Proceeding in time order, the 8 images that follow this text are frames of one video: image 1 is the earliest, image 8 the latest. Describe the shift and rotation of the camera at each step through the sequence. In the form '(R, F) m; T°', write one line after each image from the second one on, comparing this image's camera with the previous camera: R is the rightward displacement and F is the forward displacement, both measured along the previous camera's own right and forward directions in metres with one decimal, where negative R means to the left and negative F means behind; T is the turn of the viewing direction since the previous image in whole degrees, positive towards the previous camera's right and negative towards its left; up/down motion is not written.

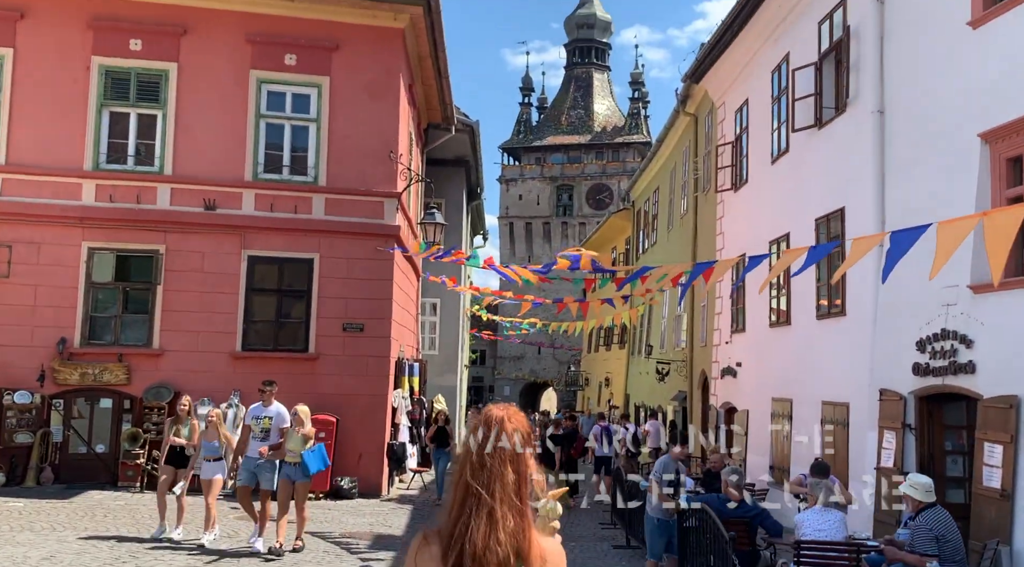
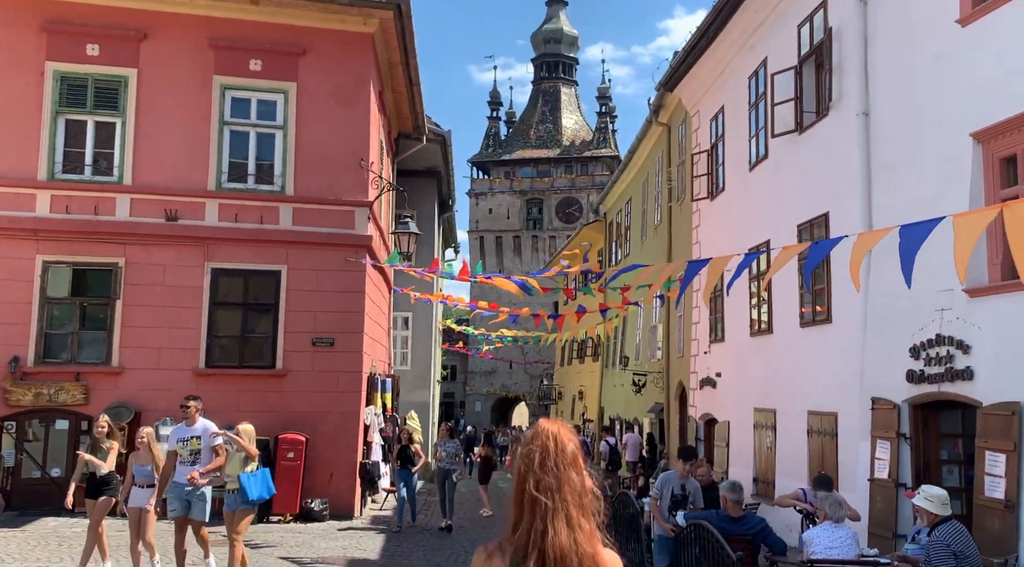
(-0.1, +0.4) m; +2°
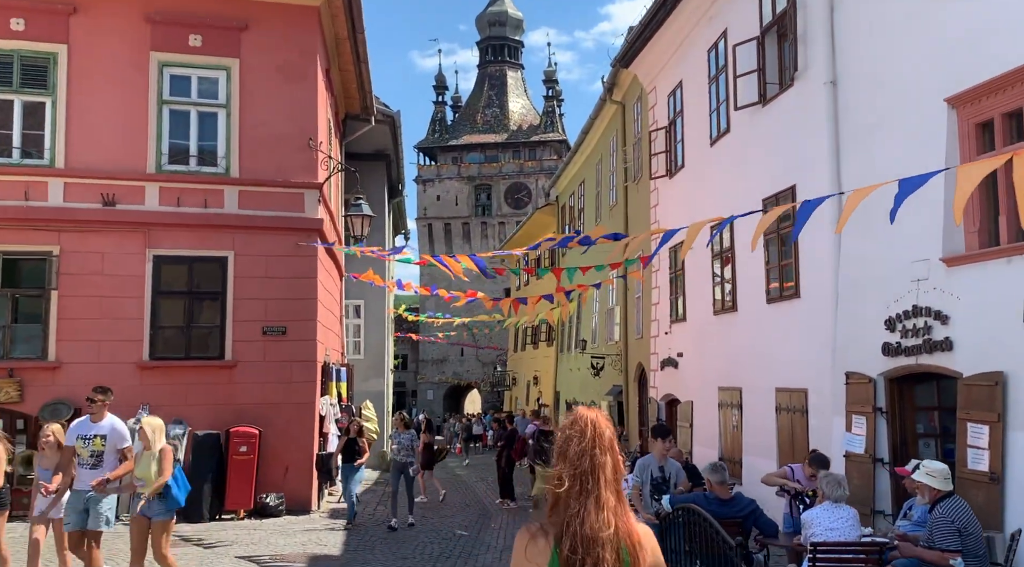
(-0.1, +0.4) m; +3°
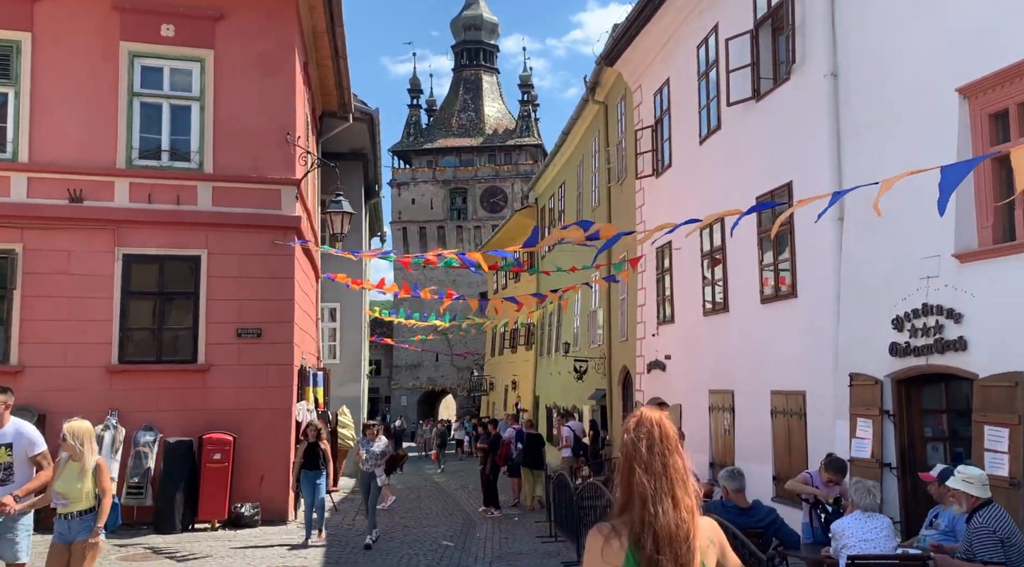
(-0.2, +0.4) m; +2°
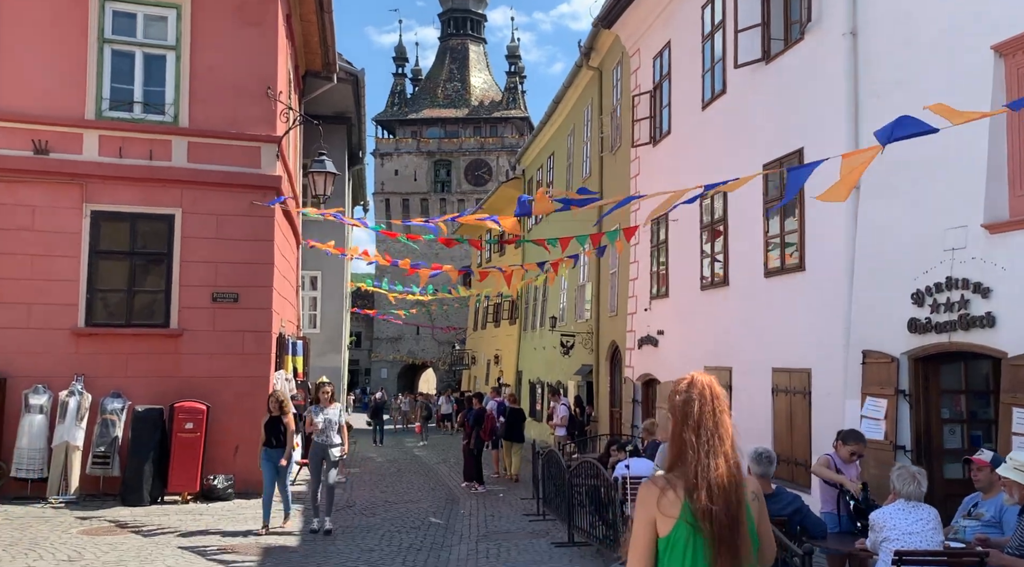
(-0.1, +0.5) m; +1°
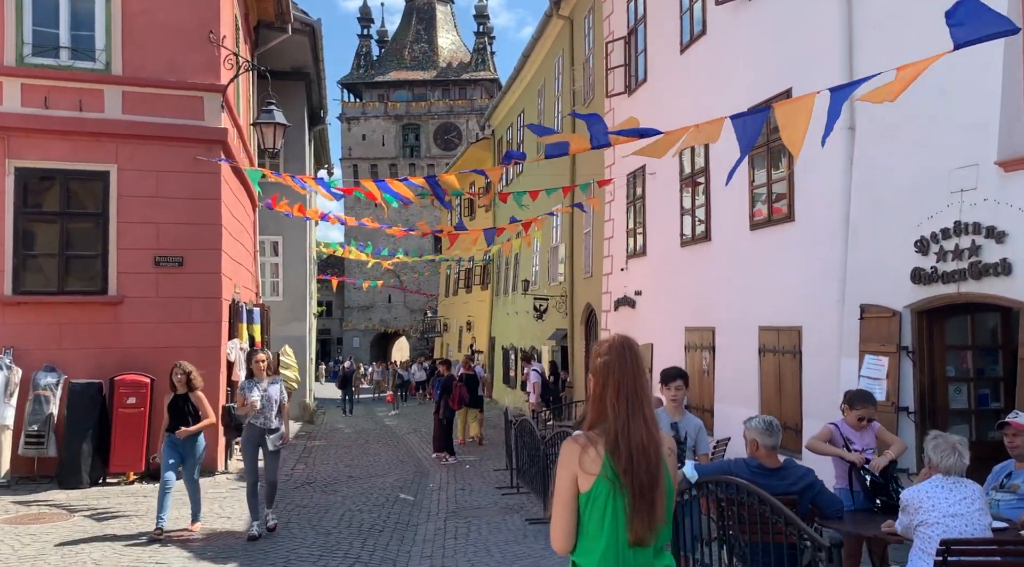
(+0.1, +0.8) m; +2°
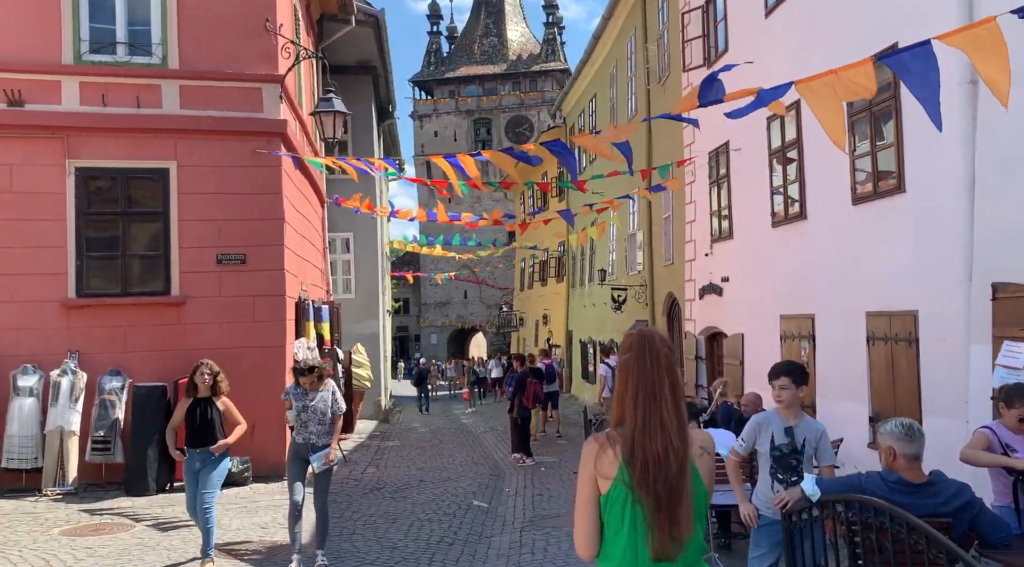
(0.0, +0.7) m; -5°
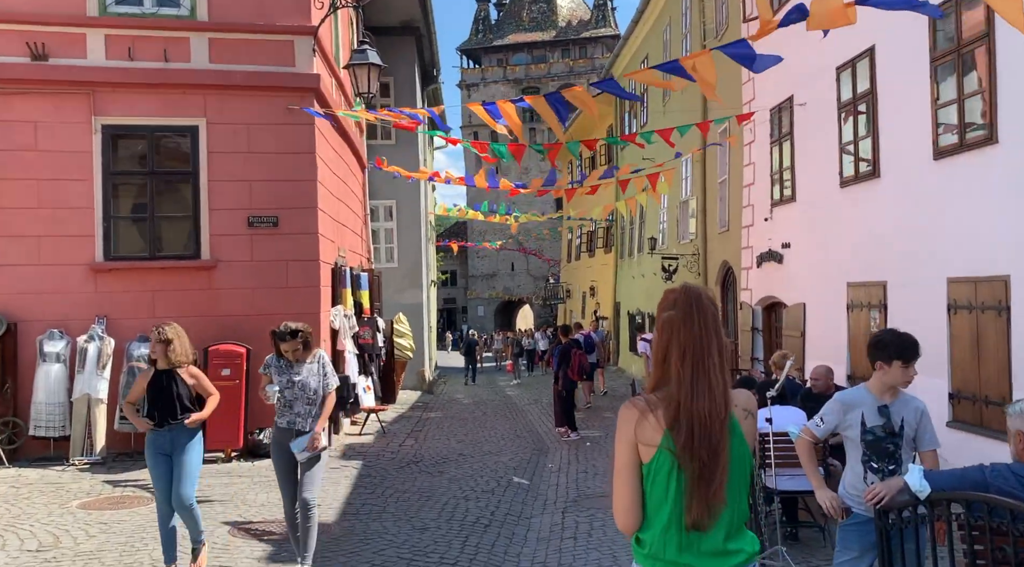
(0.0, +0.6) m; -3°
